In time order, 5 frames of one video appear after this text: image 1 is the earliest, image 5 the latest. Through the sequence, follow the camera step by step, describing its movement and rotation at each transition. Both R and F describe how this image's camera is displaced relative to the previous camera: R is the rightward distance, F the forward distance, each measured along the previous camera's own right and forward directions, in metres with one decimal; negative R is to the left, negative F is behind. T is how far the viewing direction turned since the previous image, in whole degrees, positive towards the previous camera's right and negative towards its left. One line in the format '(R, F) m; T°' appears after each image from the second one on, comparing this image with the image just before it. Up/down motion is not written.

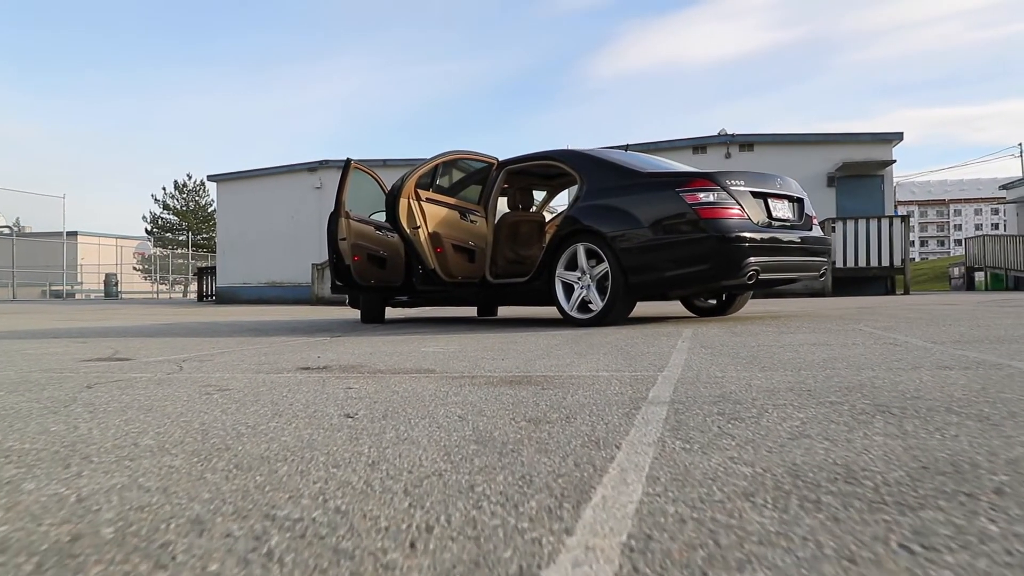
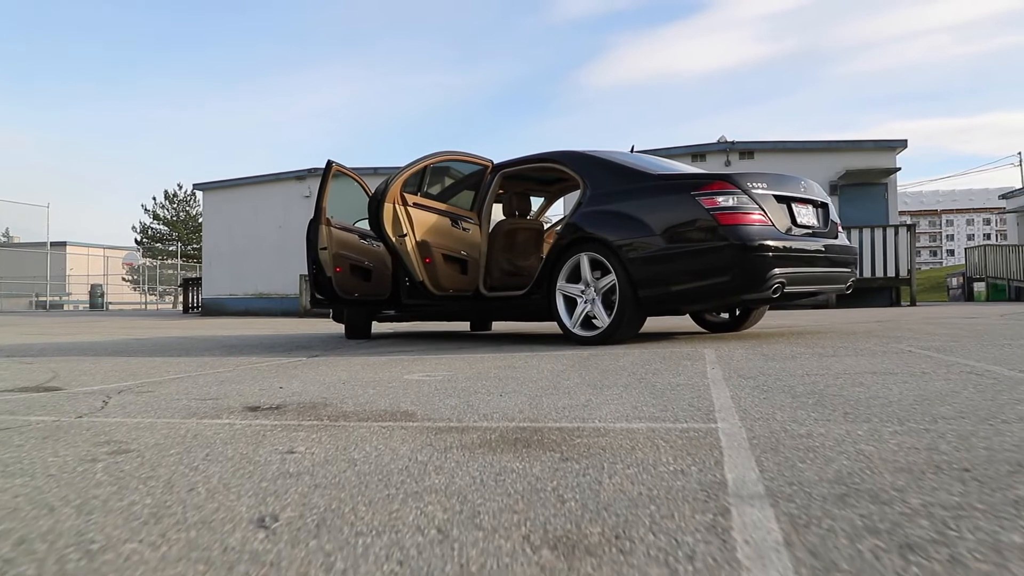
(0.0, +0.7) m; +1°
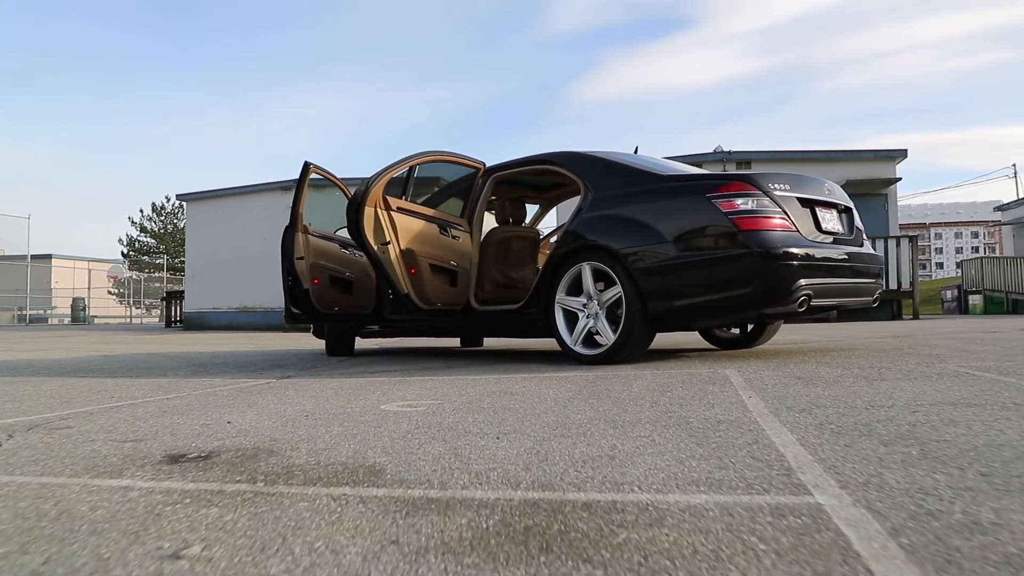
(0.0, +0.6) m; +1°
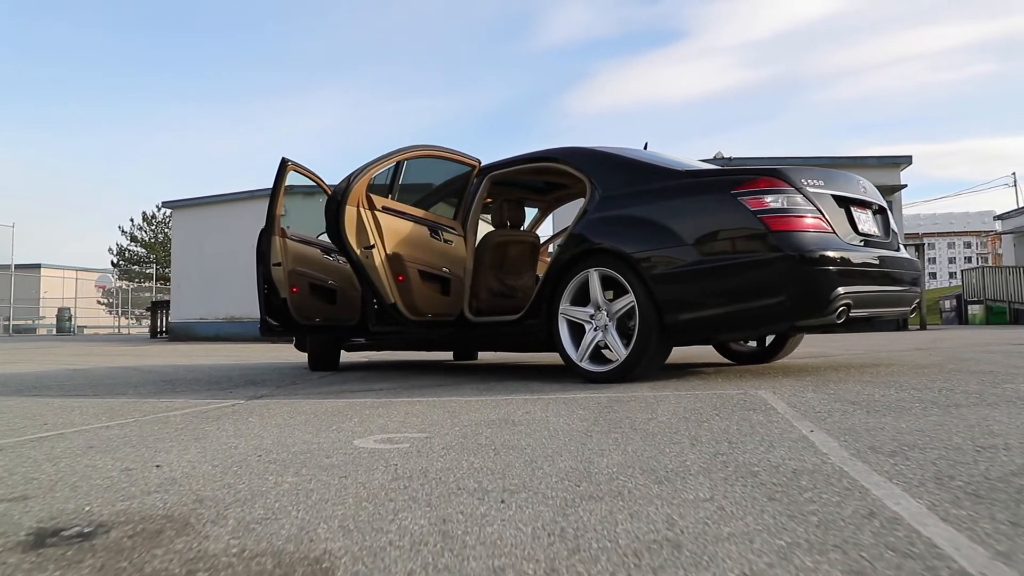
(0.0, +0.6) m; 0°
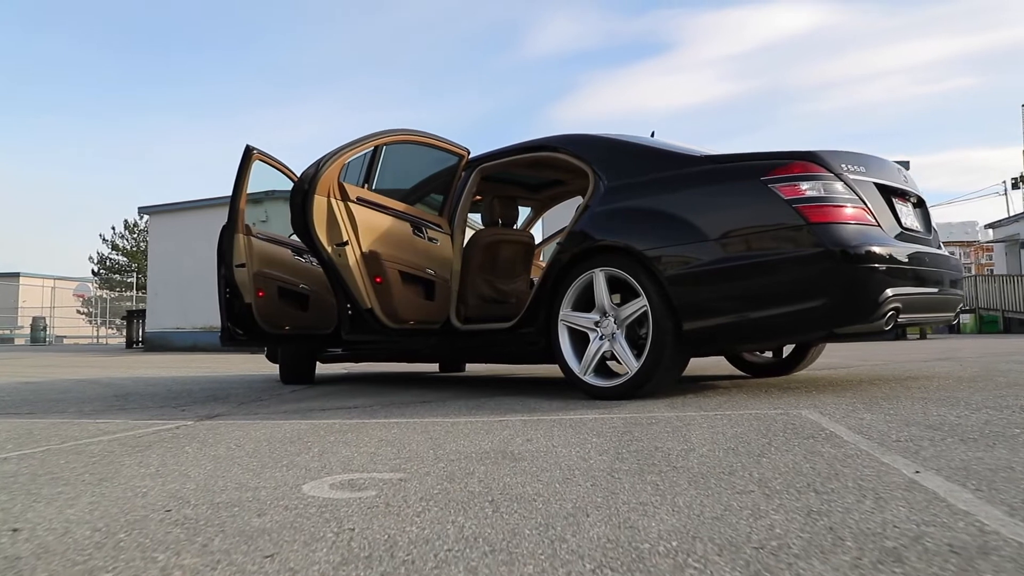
(0.0, +0.7) m; +1°
